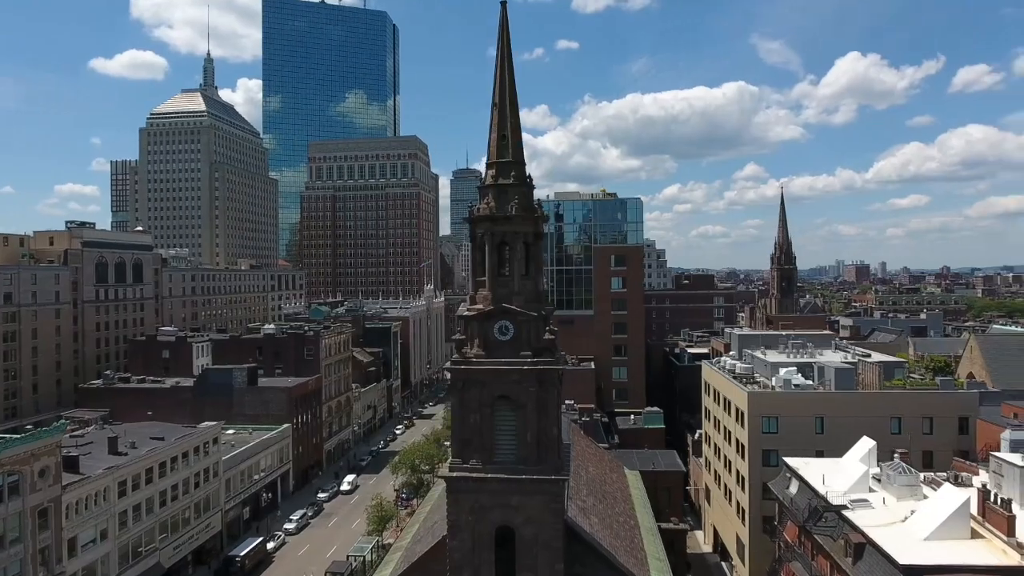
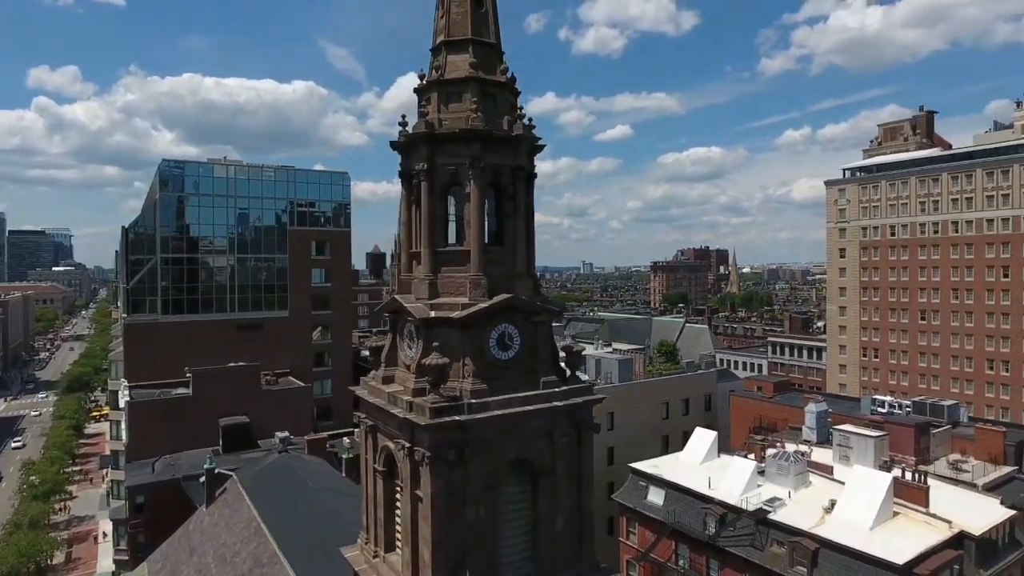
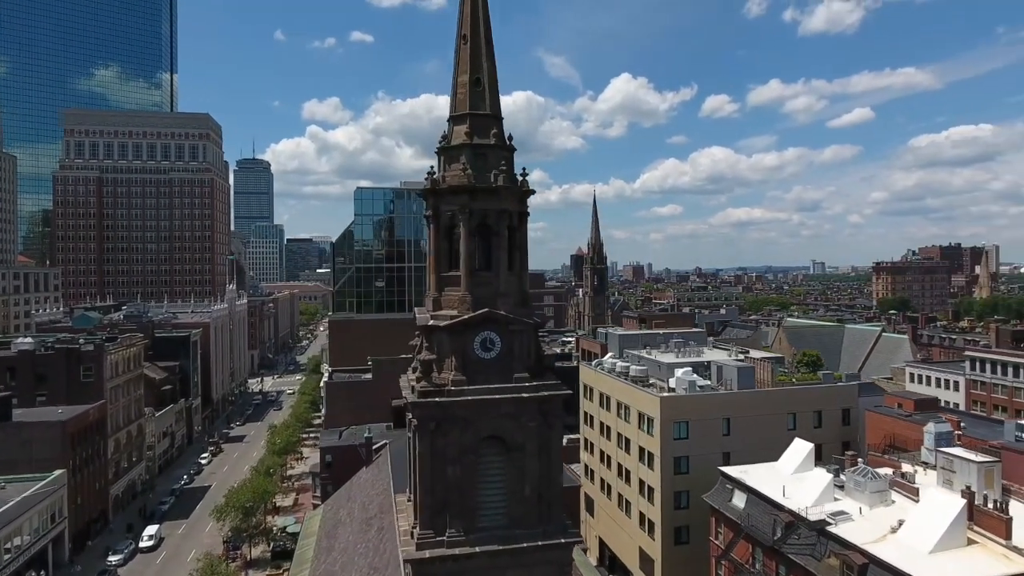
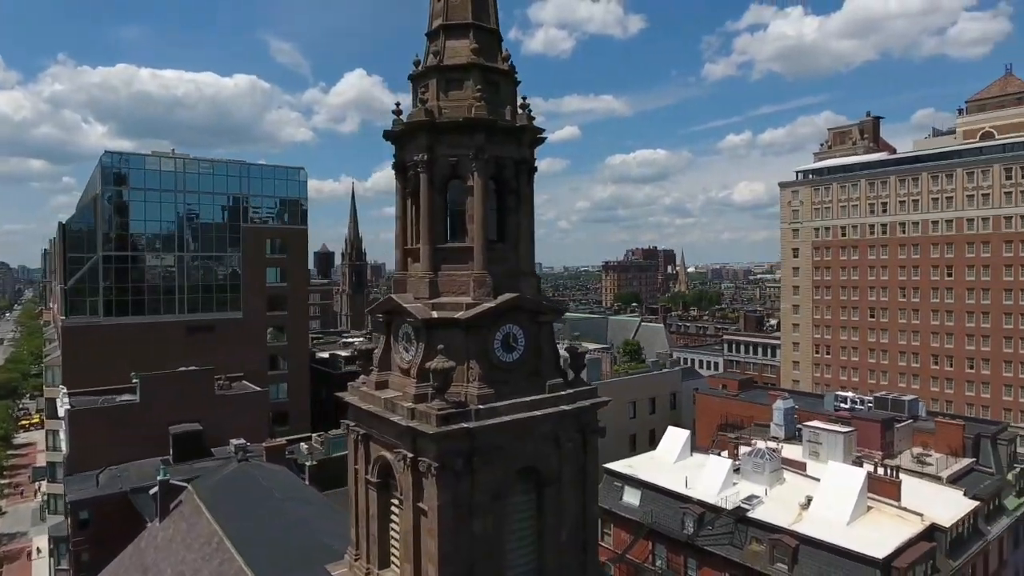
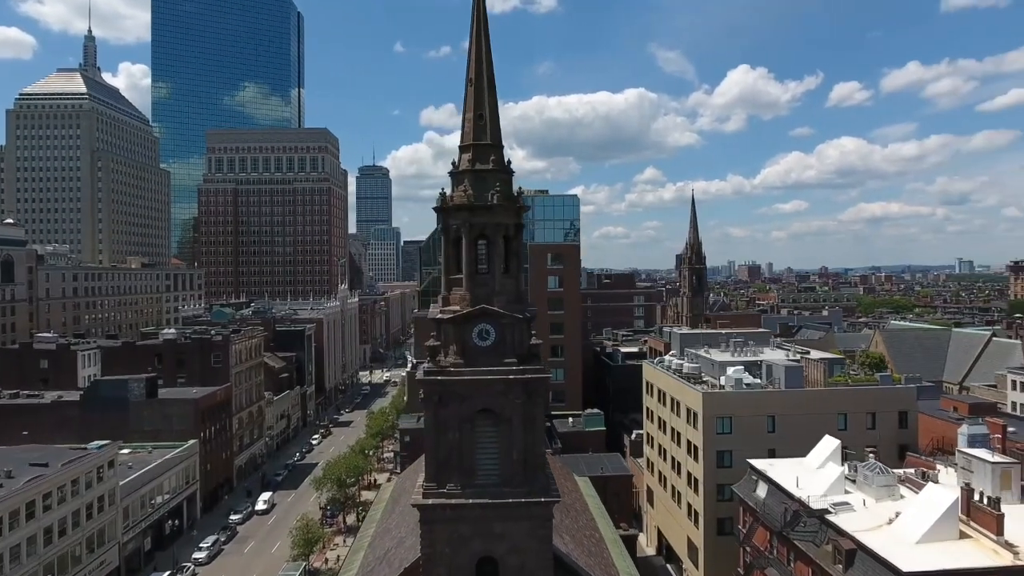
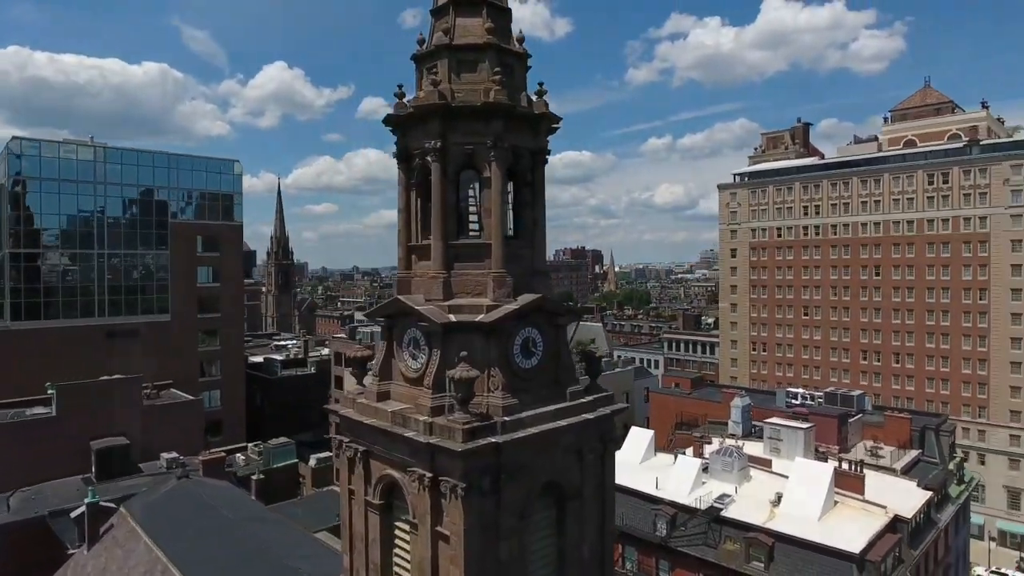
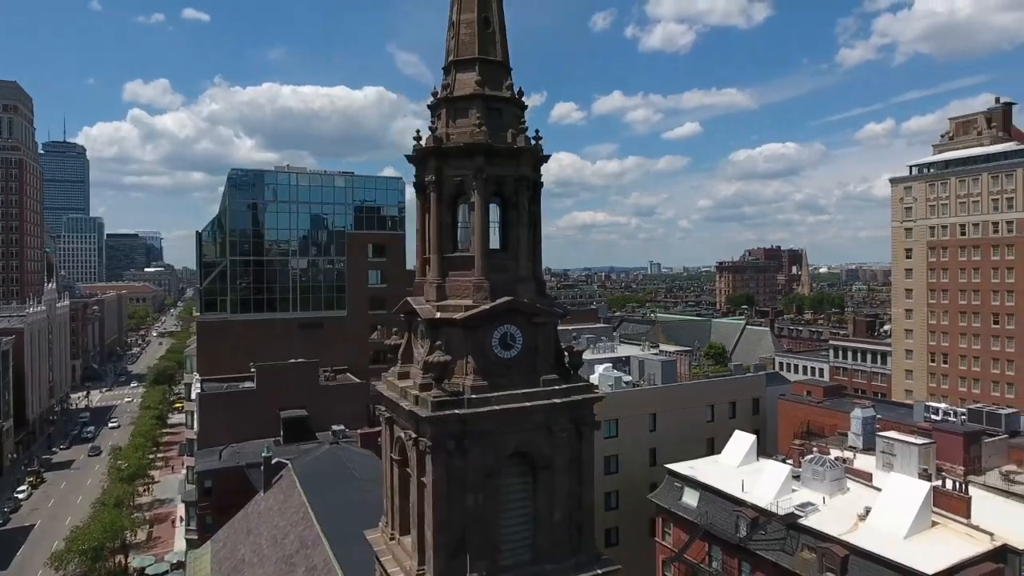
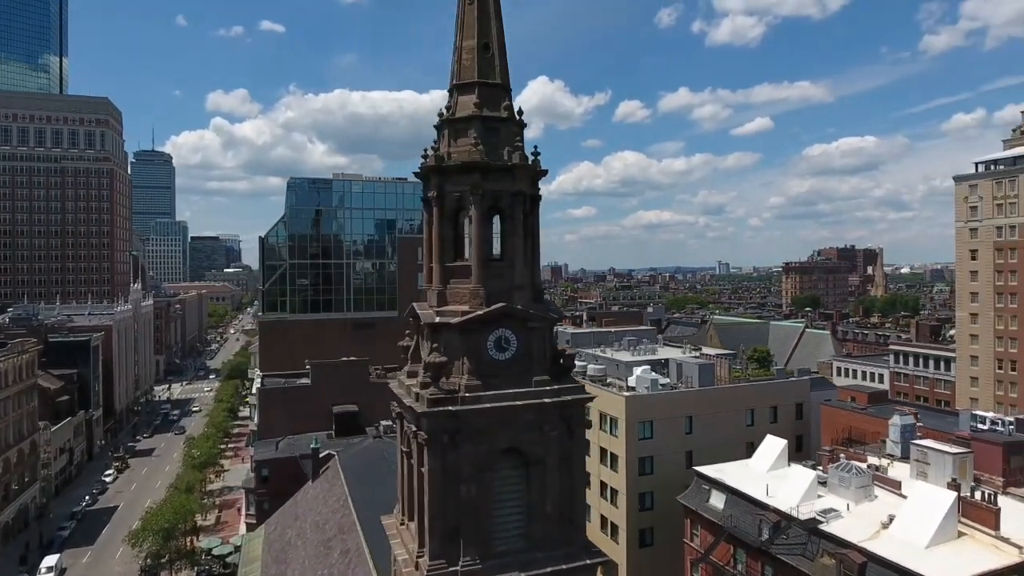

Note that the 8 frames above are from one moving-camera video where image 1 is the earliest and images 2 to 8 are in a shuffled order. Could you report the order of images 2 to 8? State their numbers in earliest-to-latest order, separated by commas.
5, 3, 8, 7, 2, 4, 6
